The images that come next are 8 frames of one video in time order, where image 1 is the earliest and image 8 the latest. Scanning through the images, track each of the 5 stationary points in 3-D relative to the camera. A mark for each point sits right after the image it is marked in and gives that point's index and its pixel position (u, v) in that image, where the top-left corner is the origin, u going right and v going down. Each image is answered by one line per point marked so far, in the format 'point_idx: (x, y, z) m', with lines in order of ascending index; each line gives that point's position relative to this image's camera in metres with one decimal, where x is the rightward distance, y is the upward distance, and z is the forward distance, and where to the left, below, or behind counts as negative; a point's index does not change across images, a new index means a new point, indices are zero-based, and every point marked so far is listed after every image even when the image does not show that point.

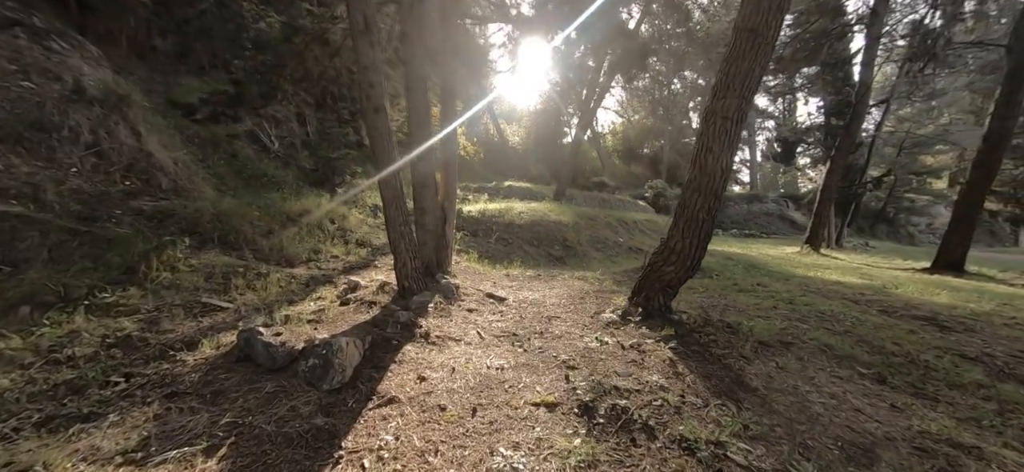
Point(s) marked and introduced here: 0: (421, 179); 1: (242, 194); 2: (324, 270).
0: (-1.1, +0.7, +4.8) m
1: (-5.5, +0.9, +8.0) m
2: (-2.8, -0.5, +5.9) m
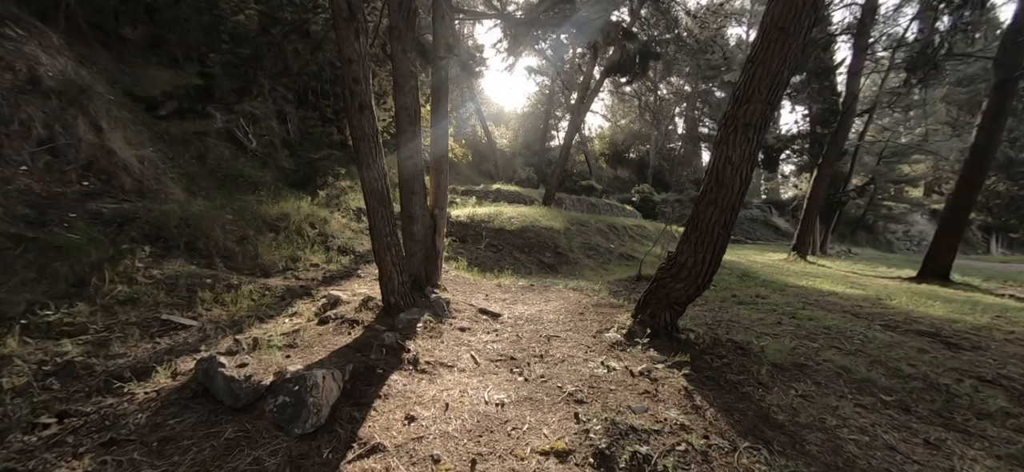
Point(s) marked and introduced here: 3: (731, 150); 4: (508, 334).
0: (-1.2, +0.6, +4.4) m
1: (-5.6, +0.8, +7.4) m
2: (-2.9, -0.6, +5.4) m
3: (+1.6, +0.7, +2.9) m
4: (0.0, -1.0, +3.8) m
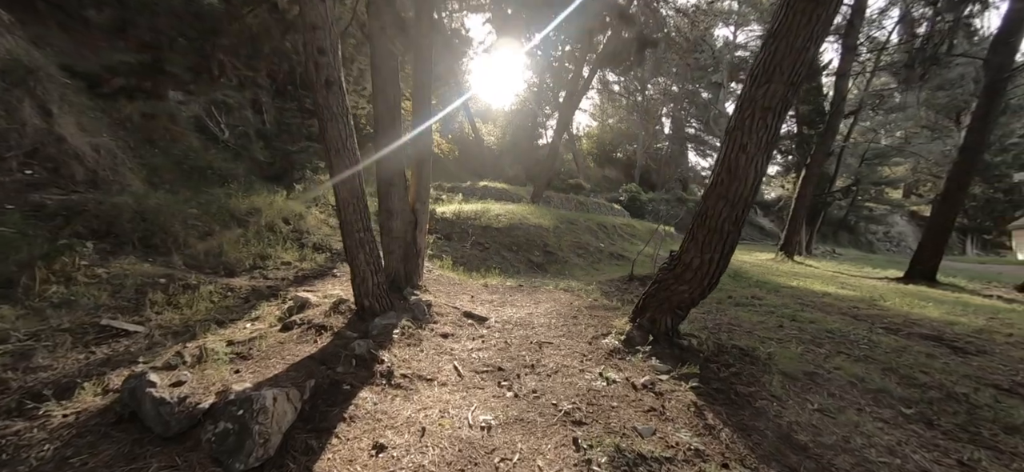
0: (-1.3, +0.6, +4.0) m
1: (-5.9, +0.8, +6.9) m
2: (-3.1, -0.6, +5.0) m
3: (+1.6, +0.7, +2.6) m
4: (-0.1, -0.9, +3.4) m
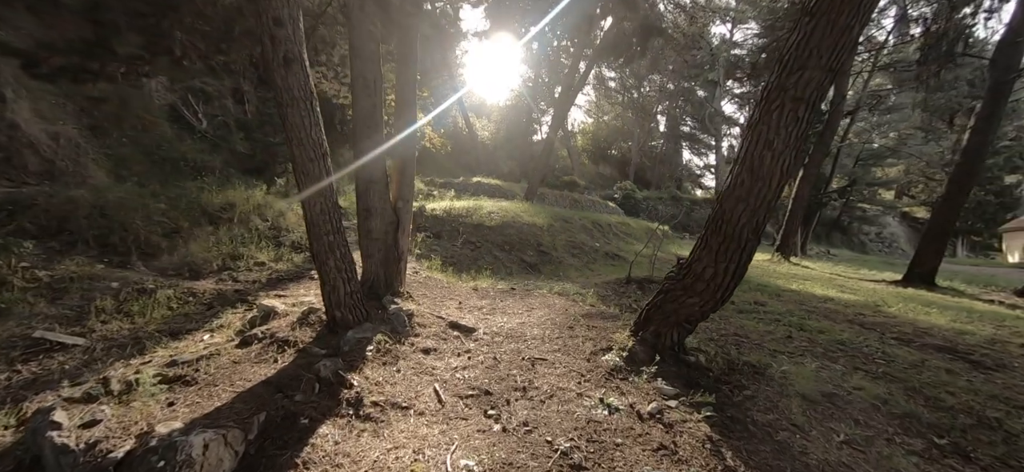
0: (-1.3, +0.6, +3.7) m
1: (-6.0, +0.9, +6.4) m
2: (-3.2, -0.5, +4.6) m
3: (+1.5, +0.6, +2.3) m
4: (-0.2, -1.0, +3.1) m
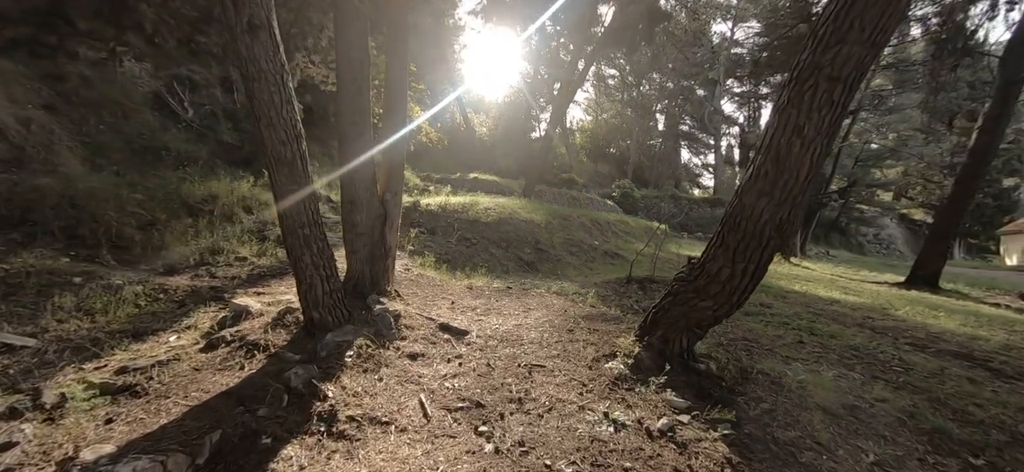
0: (-1.4, +0.7, +3.4) m
1: (-6.0, +1.0, +6.1) m
2: (-3.2, -0.5, +4.3) m
3: (+1.5, +0.6, +2.0) m
4: (-0.3, -0.9, +2.8) m
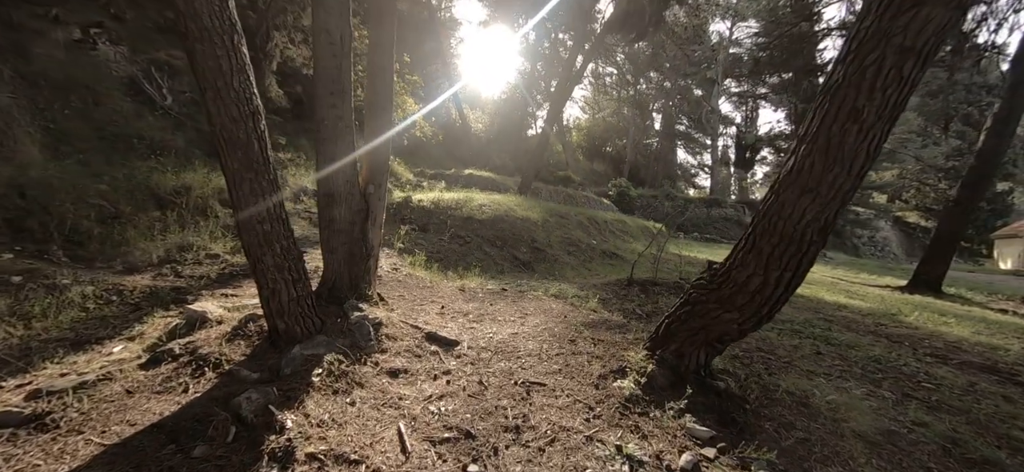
0: (-1.4, +0.7, +3.0) m
1: (-6.1, +1.1, +5.6) m
2: (-3.3, -0.4, +3.9) m
3: (+1.5, +0.6, +1.7) m
4: (-0.3, -0.9, +2.5) m
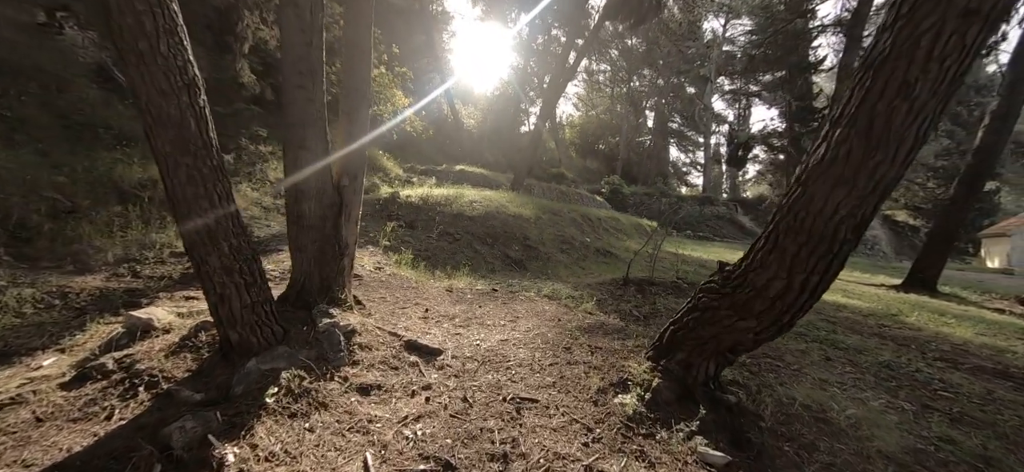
0: (-1.5, +0.7, +2.7) m
1: (-6.2, +1.2, +5.2) m
2: (-3.4, -0.4, +3.5) m
3: (+1.5, +0.6, +1.4) m
4: (-0.4, -0.9, +2.2) m
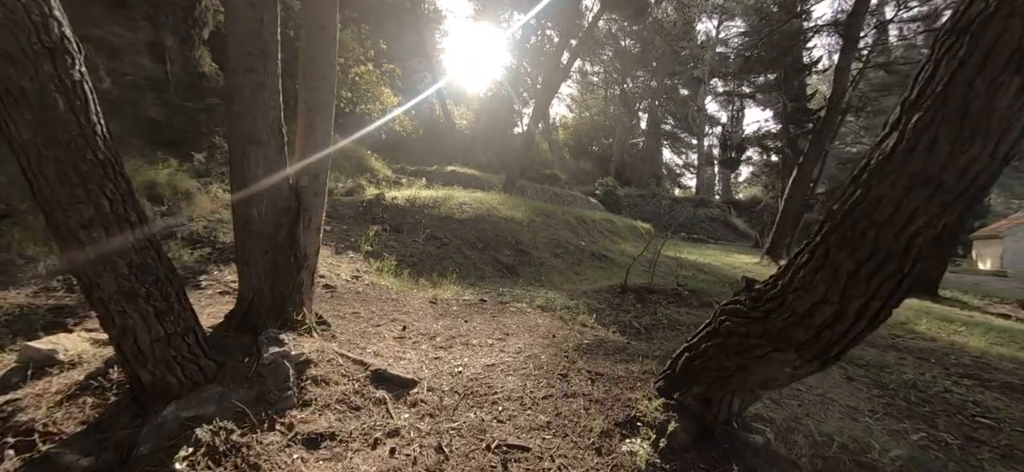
0: (-1.5, +0.6, +2.3) m
1: (-6.3, +1.1, +4.7) m
2: (-3.5, -0.5, +3.1) m
3: (+1.4, +0.6, +1.1) m
4: (-0.4, -1.0, +1.8) m
